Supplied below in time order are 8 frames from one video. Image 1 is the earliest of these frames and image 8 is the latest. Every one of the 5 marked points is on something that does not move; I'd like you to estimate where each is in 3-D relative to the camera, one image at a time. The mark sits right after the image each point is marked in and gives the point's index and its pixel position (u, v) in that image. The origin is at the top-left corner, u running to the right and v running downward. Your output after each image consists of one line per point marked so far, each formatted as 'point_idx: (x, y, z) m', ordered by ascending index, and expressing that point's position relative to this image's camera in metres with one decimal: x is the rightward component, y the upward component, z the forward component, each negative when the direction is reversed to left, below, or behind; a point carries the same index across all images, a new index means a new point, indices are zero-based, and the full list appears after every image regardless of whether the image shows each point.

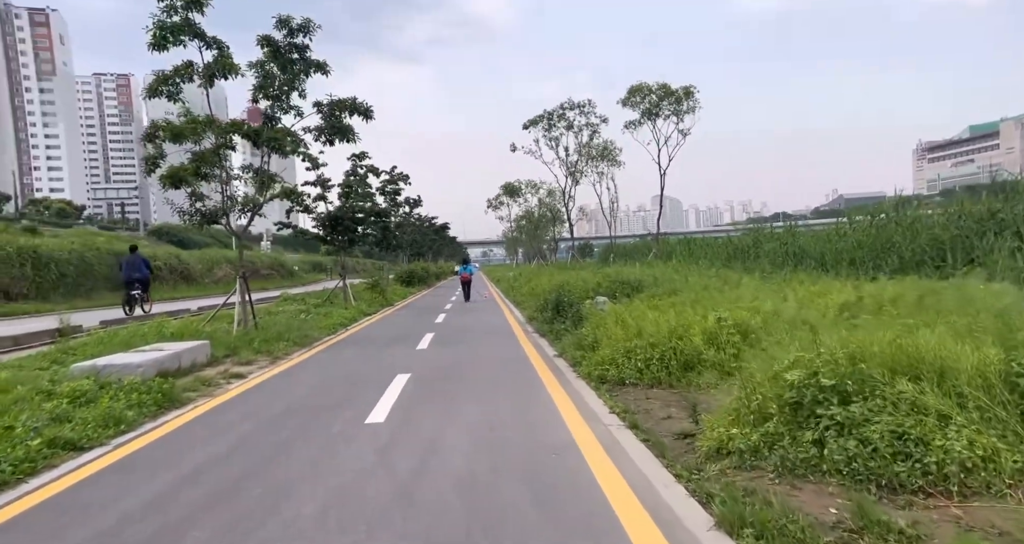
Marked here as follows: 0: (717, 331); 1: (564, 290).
0: (+2.3, -0.7, +7.2) m
1: (+1.1, -0.3, +13.7) m
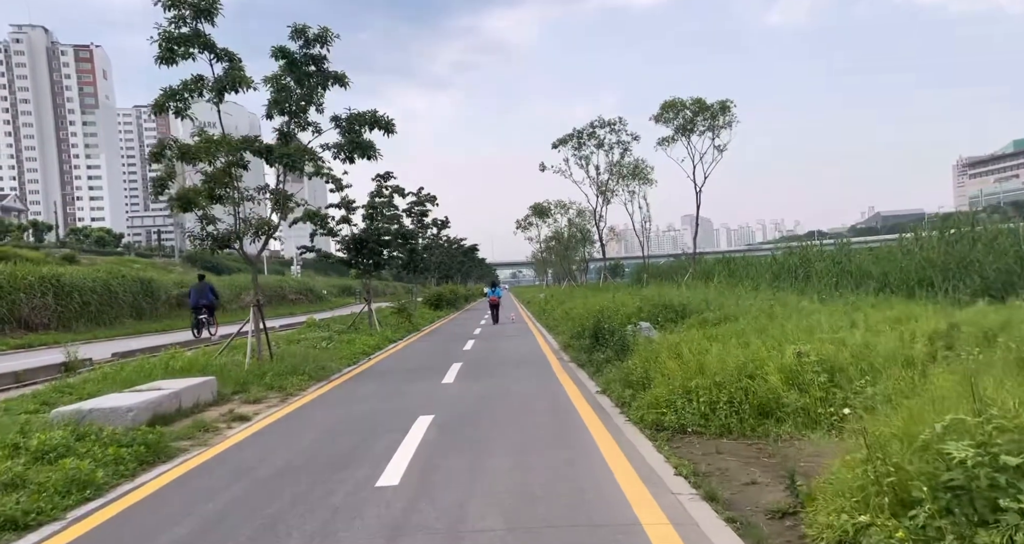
0: (+2.6, -0.9, +6.0) m
1: (+1.8, -0.8, +12.5) m
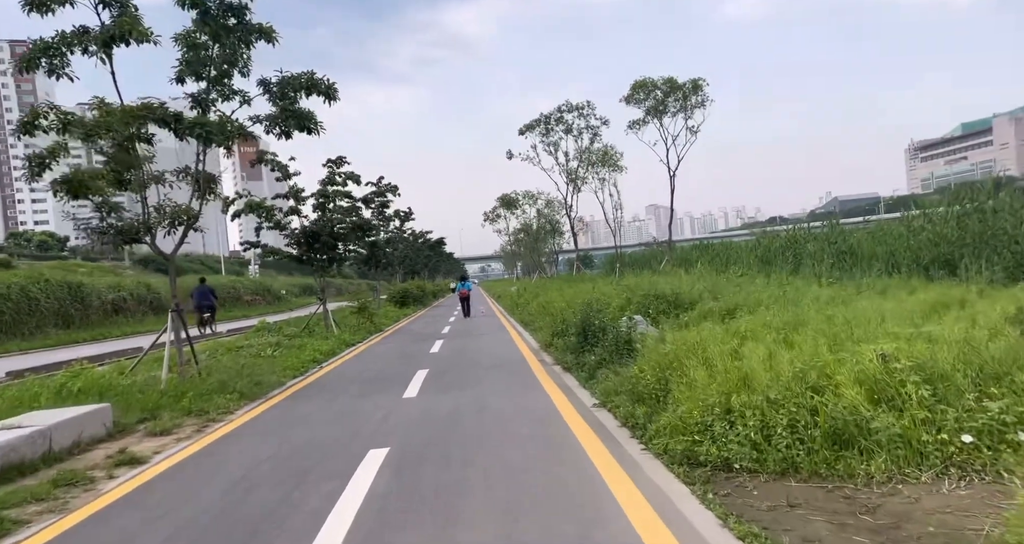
0: (+2.5, -0.7, +4.3) m
1: (+1.3, -0.6, +10.8) m
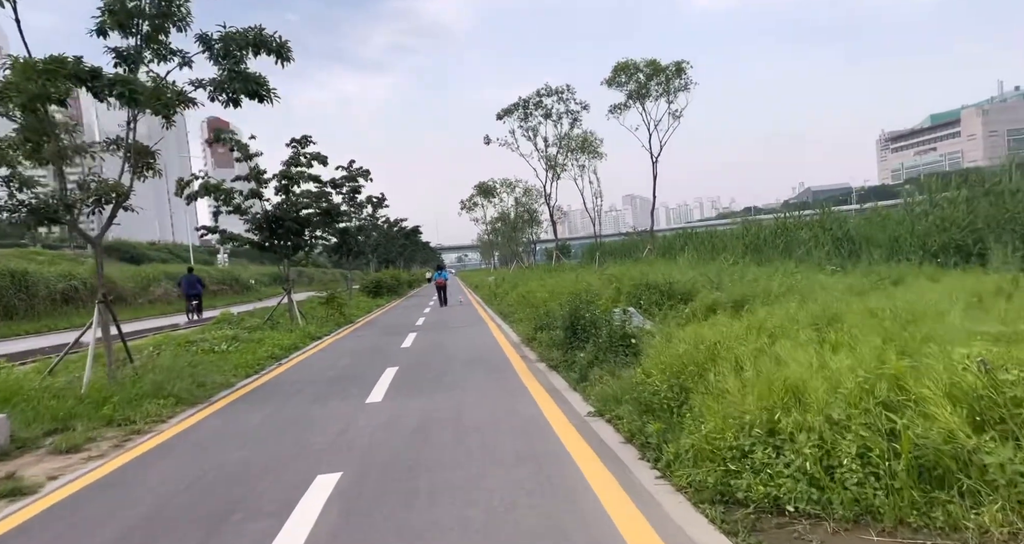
0: (+2.4, -0.6, +3.3) m
1: (+1.0, -0.4, +9.7) m
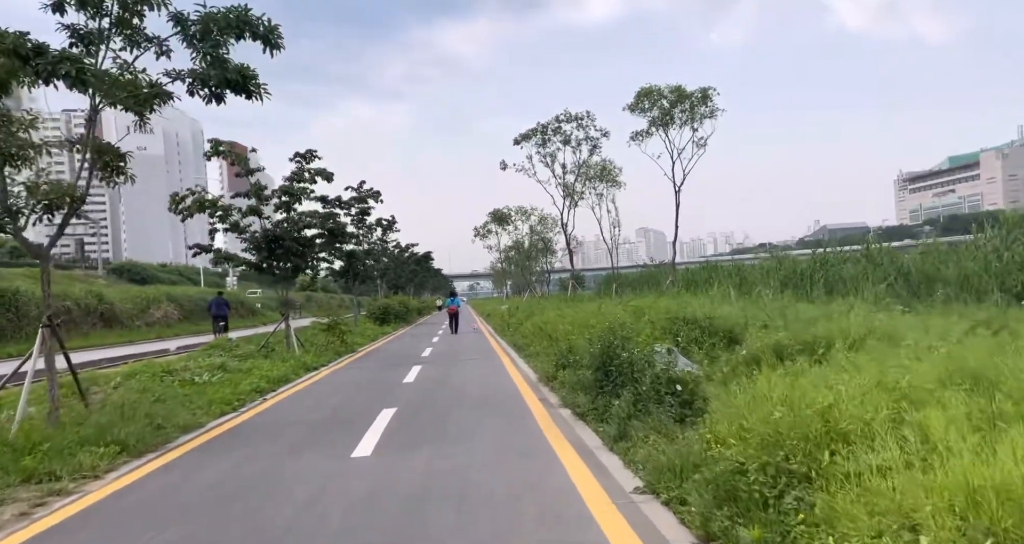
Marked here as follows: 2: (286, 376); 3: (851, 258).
0: (+2.5, -0.7, +1.8) m
1: (+1.3, -0.8, +8.3) m
2: (-4.5, -2.1, +13.0) m
3: (+8.5, +0.4, +16.0) m
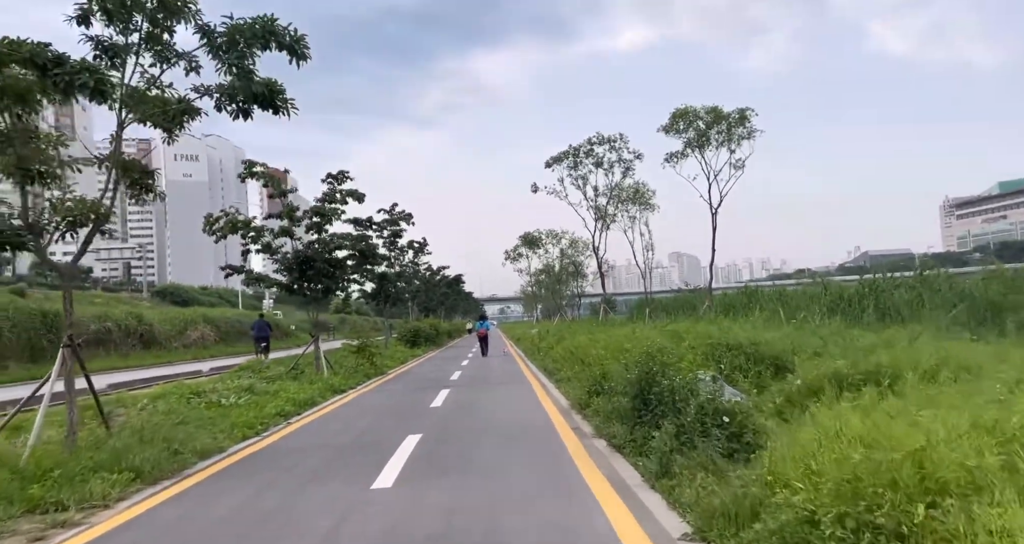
0: (+2.6, -0.8, +1.2) m
1: (+1.6, -1.1, +7.8) m
2: (-3.9, -2.5, +12.7) m
3: (+9.2, -0.2, +15.2) m
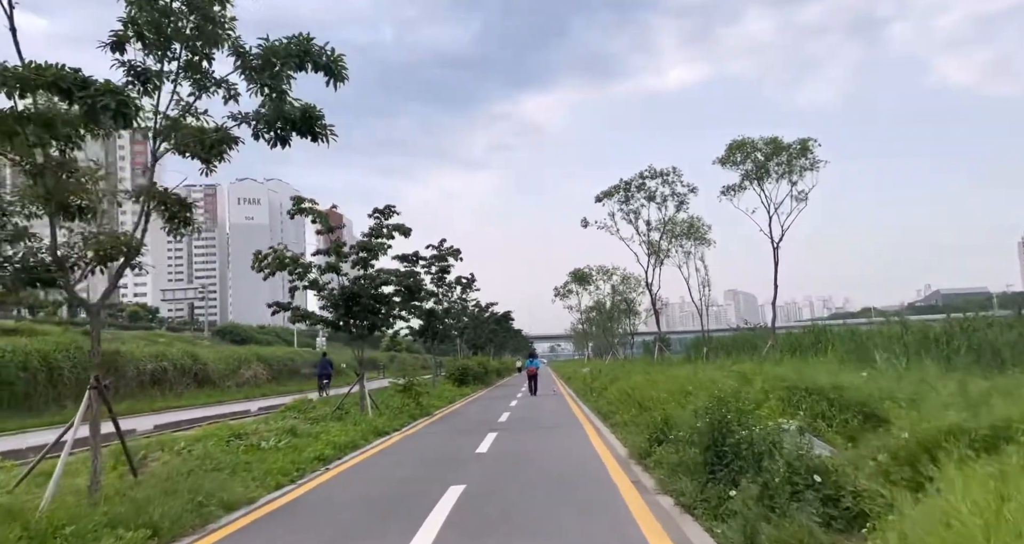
0: (+2.7, -0.7, +0.3) m
1: (+2.2, -1.4, +6.9) m
2: (-2.9, -3.2, +12.1) m
3: (+10.3, -0.9, +13.7) m
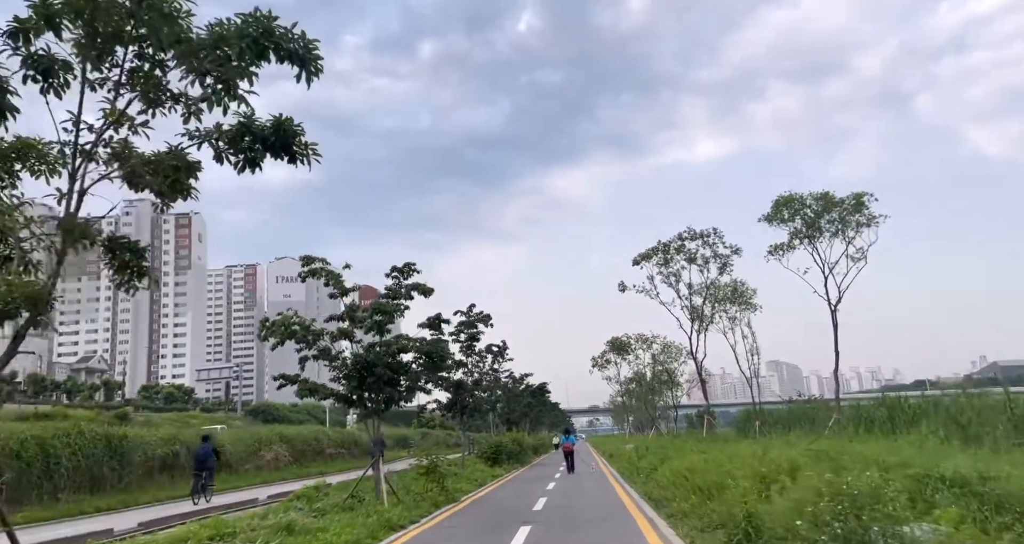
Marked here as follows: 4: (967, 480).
0: (+2.6, -0.3, -1.7) m
1: (+2.5, -1.7, +4.8) m
2: (-2.4, -4.2, +10.0) m
3: (+10.9, -1.8, +11.2) m
4: (+4.7, -2.1, +6.7) m
